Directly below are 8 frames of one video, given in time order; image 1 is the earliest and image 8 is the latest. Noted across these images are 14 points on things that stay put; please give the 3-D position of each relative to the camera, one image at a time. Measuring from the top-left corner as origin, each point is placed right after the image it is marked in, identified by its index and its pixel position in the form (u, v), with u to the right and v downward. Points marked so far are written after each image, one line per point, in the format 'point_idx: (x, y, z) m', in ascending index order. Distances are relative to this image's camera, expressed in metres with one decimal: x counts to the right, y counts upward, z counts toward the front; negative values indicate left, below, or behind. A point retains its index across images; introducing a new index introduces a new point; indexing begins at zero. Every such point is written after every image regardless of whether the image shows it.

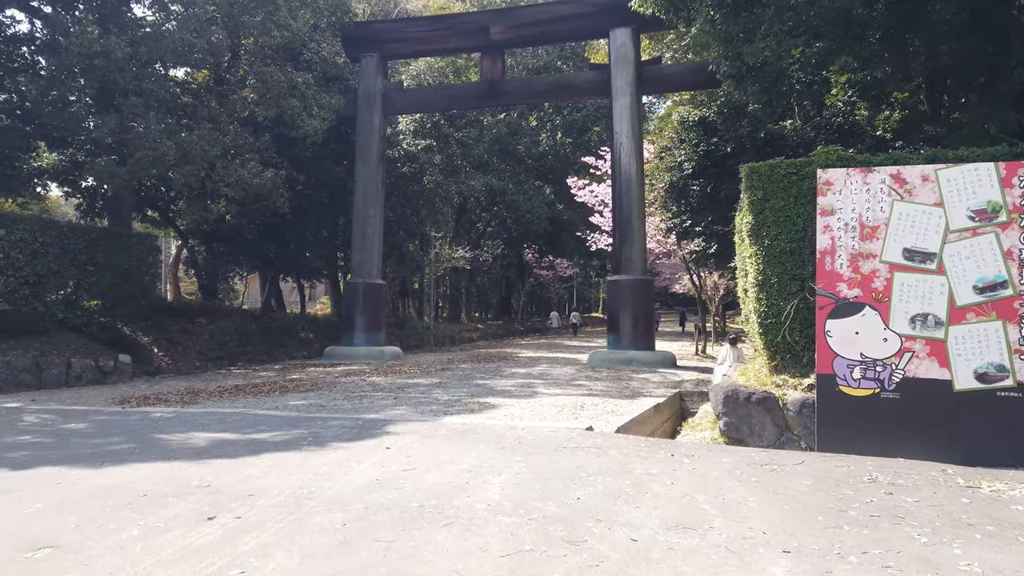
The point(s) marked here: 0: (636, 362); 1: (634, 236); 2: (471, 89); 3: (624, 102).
0: (+2.7, -1.6, +15.4) m
1: (+2.7, +1.1, +15.9) m
2: (-1.0, +4.8, +17.5) m
3: (+2.5, +4.2, +16.1) m
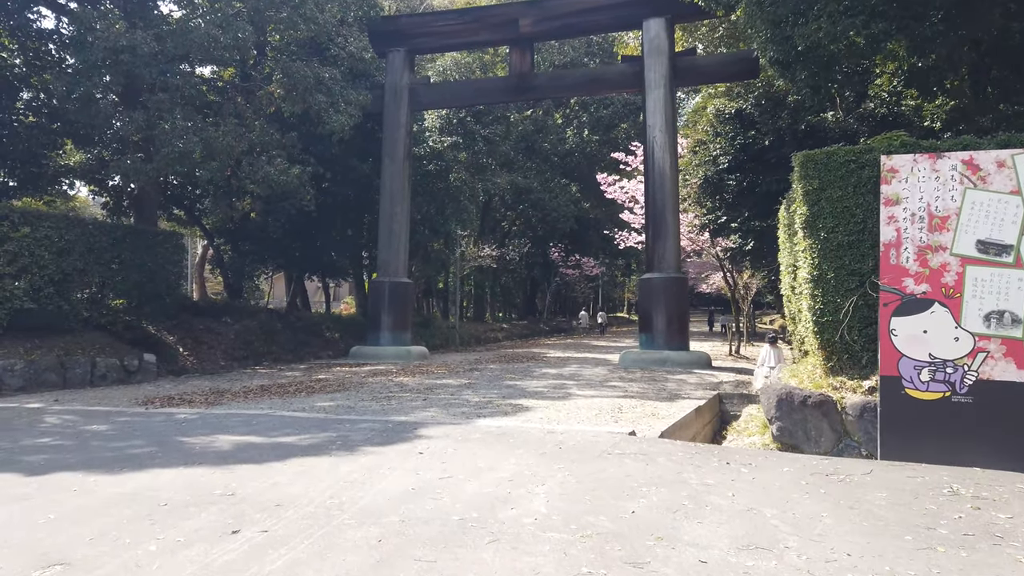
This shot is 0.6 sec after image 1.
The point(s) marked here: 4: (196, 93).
0: (+3.3, -1.6, +14.9) m
1: (+3.3, +1.2, +15.5) m
2: (-0.3, +4.9, +17.1) m
3: (+3.2, +4.2, +15.6) m
4: (-6.3, +3.9, +14.2) m
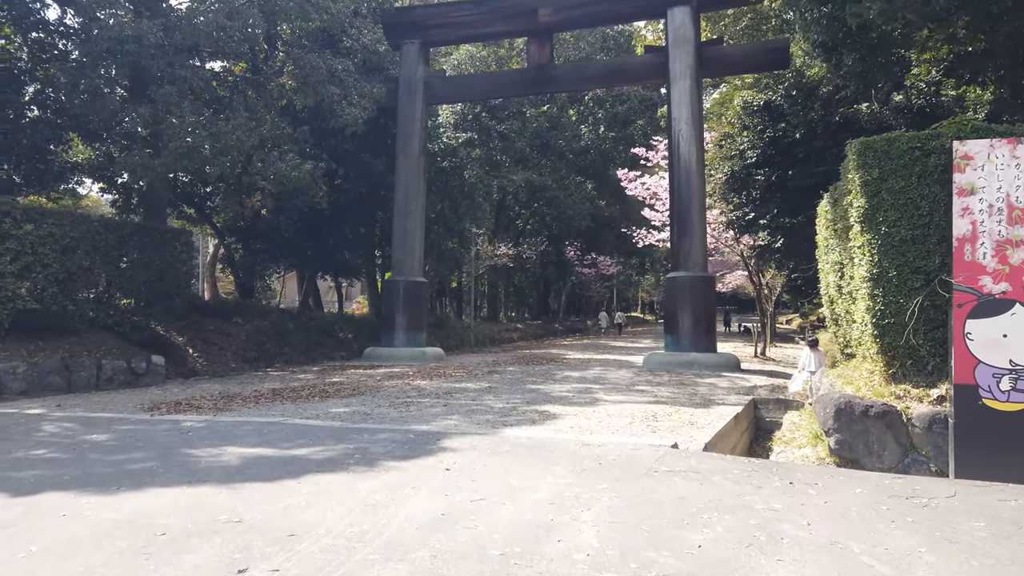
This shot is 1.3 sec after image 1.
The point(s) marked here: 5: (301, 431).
0: (+3.7, -1.5, +14.3) m
1: (+3.8, +1.2, +14.8) m
2: (+0.2, +4.9, +16.5) m
3: (+3.6, +4.2, +15.0) m
4: (-5.9, +3.9, +13.7) m
5: (-2.1, -1.4, +7.1) m
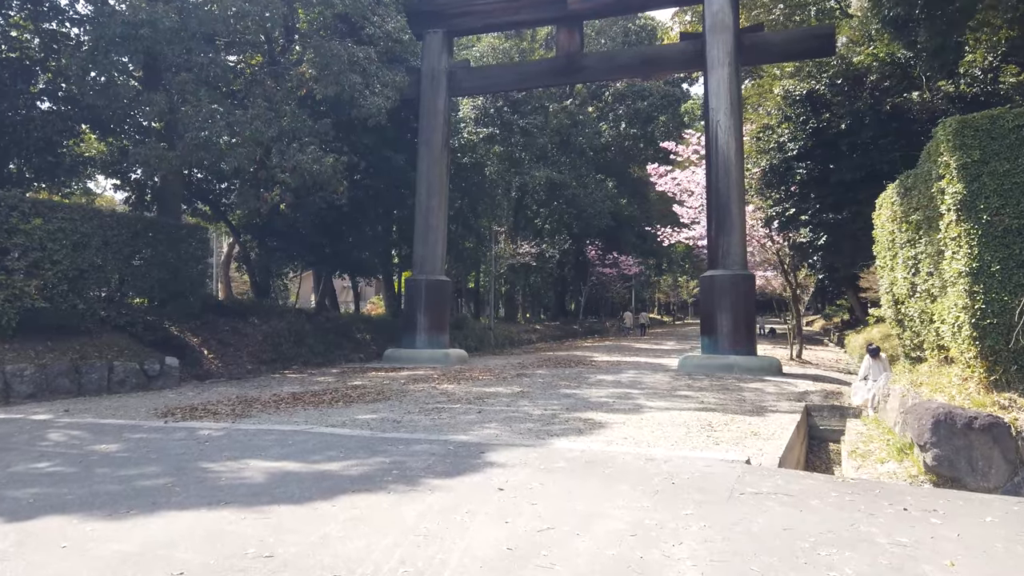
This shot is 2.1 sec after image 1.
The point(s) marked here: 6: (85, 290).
0: (+4.3, -1.5, +13.5) m
1: (+4.3, +1.2, +14.1) m
2: (+0.8, +4.9, +15.8) m
3: (+4.1, +4.2, +14.2) m
4: (-5.3, +3.9, +13.2) m
5: (-1.6, -1.4, +6.4) m
6: (-7.2, 0.0, +12.2) m
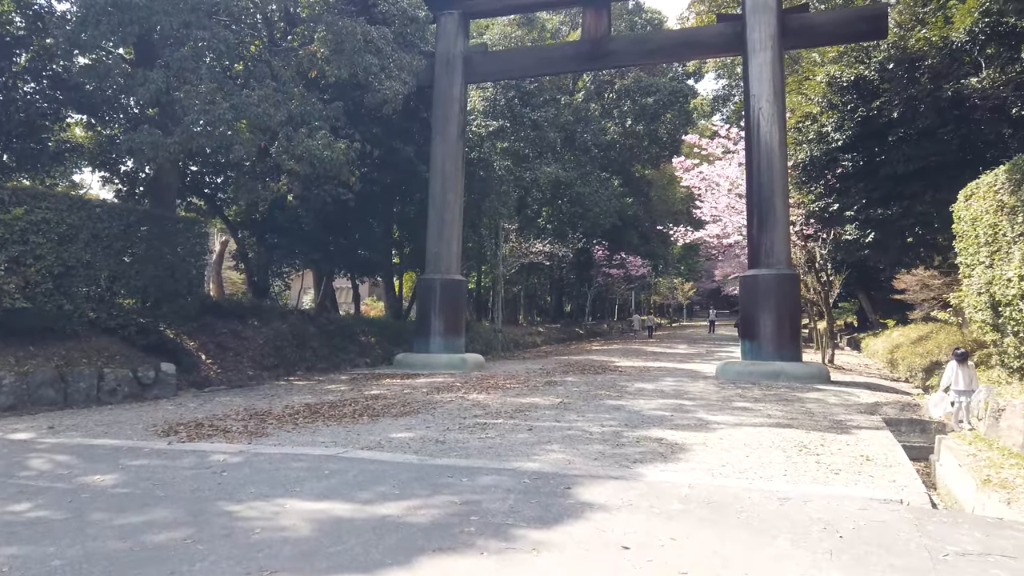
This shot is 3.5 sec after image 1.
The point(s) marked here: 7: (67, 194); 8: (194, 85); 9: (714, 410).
0: (+4.7, -1.5, +12.5) m
1: (+4.8, +1.2, +13.1) m
2: (+1.2, +4.9, +14.8) m
3: (+4.6, +4.2, +13.2) m
4: (-4.8, +3.9, +12.0) m
5: (-1.0, -1.4, +5.3) m
6: (-6.7, 0.0, +10.9) m
7: (-6.8, +1.4, +11.0) m
8: (-5.1, +3.2, +11.4) m
9: (+2.6, -1.6, +9.3) m
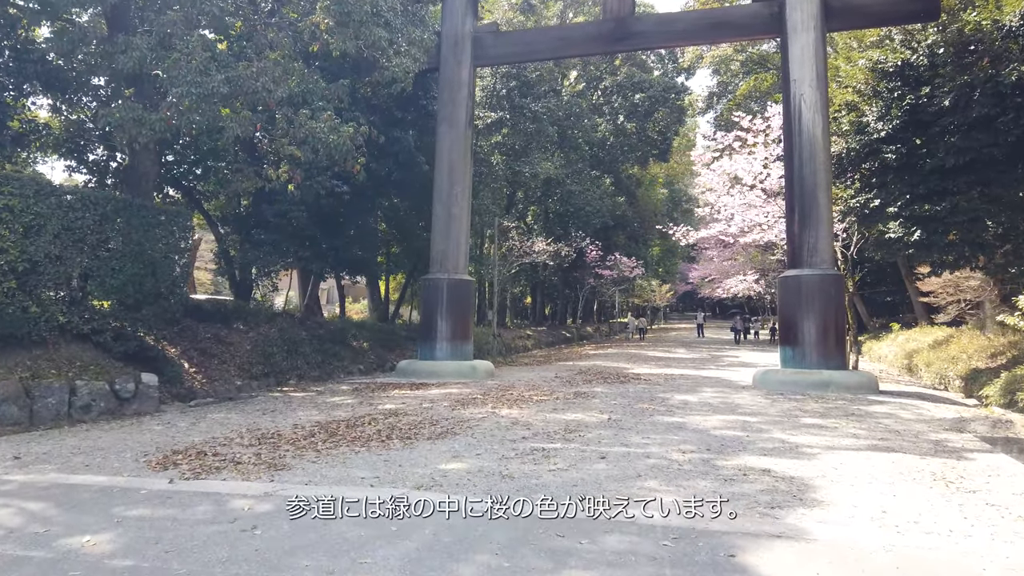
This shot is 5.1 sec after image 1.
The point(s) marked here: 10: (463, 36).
0: (+5.1, -1.6, +11.5) m
1: (+5.2, +1.2, +12.1) m
2: (+1.5, +4.9, +13.6) m
3: (+5.0, +4.2, +12.2) m
4: (-4.4, +3.9, +10.6) m
5: (-0.3, -1.4, +4.1) m
6: (-6.2, 0.0, +9.5) m
7: (-6.3, +1.4, +9.5) m
8: (-4.6, +3.2, +10.0) m
9: (+3.2, -1.6, +8.2) m
10: (-1.0, +5.0, +14.2) m
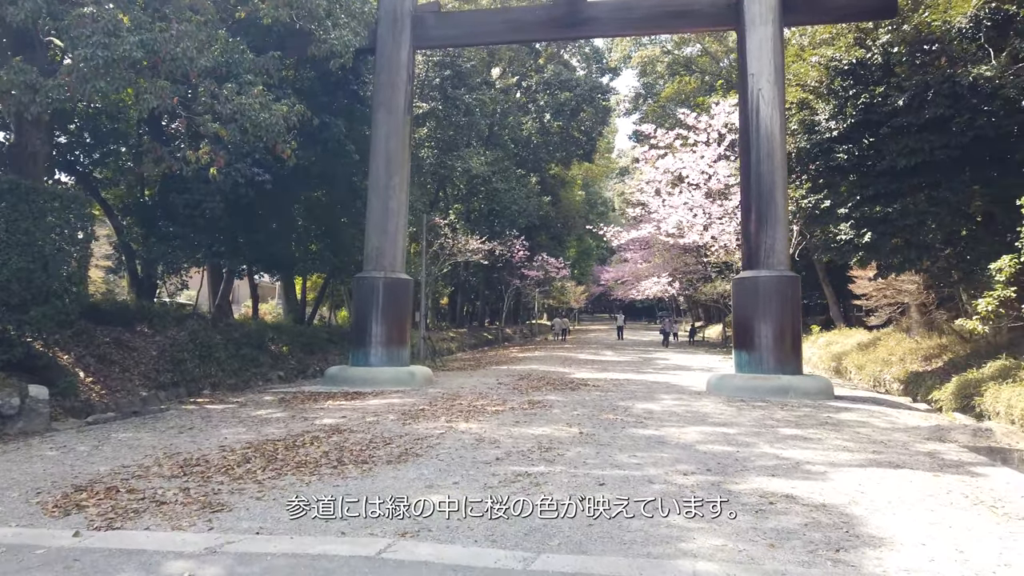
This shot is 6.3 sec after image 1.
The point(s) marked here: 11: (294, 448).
0: (+4.4, -1.6, +11.2) m
1: (+4.4, +1.1, +11.8) m
2: (+0.6, +4.9, +12.9) m
3: (+4.2, +4.1, +11.9) m
4: (-4.9, +3.9, +9.1) m
5: (-0.1, -1.4, +3.1) m
6: (-6.7, 0.0, +7.8) m
7: (-6.7, +1.5, +7.8) m
8: (-5.1, +3.2, +8.5) m
9: (+2.8, -1.6, +7.7) m
10: (-2.0, +5.0, +13.1) m
11: (-2.2, -1.6, +7.2) m
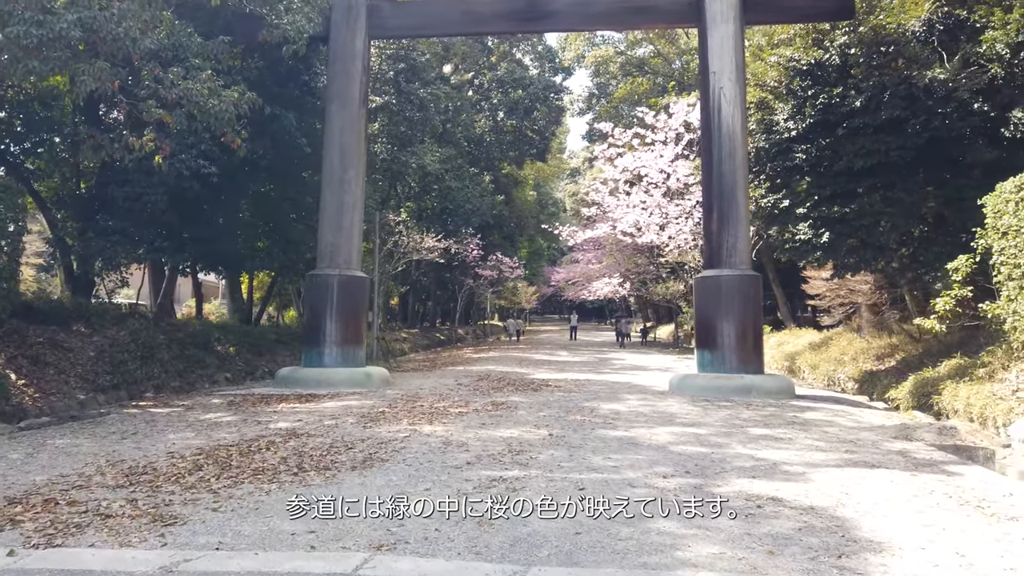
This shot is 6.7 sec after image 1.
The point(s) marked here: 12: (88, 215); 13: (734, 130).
0: (+3.8, -1.6, +11.2) m
1: (+3.7, +1.1, +11.8) m
2: (-0.1, +4.9, +12.6) m
3: (+3.6, +4.2, +11.9) m
4: (-5.3, +4.0, +8.5) m
5: (-0.1, -1.3, +2.8) m
6: (-7.0, +0.1, +7.0) m
7: (-7.0, +1.5, +7.0) m
8: (-5.4, +3.3, +7.8) m
9: (+2.5, -1.6, +7.6) m
10: (-2.7, +5.1, +12.7) m
11: (-2.5, -1.6, +6.7) m
12: (-8.0, +1.4, +13.5) m
13: (+3.7, +2.5, +11.8) m
